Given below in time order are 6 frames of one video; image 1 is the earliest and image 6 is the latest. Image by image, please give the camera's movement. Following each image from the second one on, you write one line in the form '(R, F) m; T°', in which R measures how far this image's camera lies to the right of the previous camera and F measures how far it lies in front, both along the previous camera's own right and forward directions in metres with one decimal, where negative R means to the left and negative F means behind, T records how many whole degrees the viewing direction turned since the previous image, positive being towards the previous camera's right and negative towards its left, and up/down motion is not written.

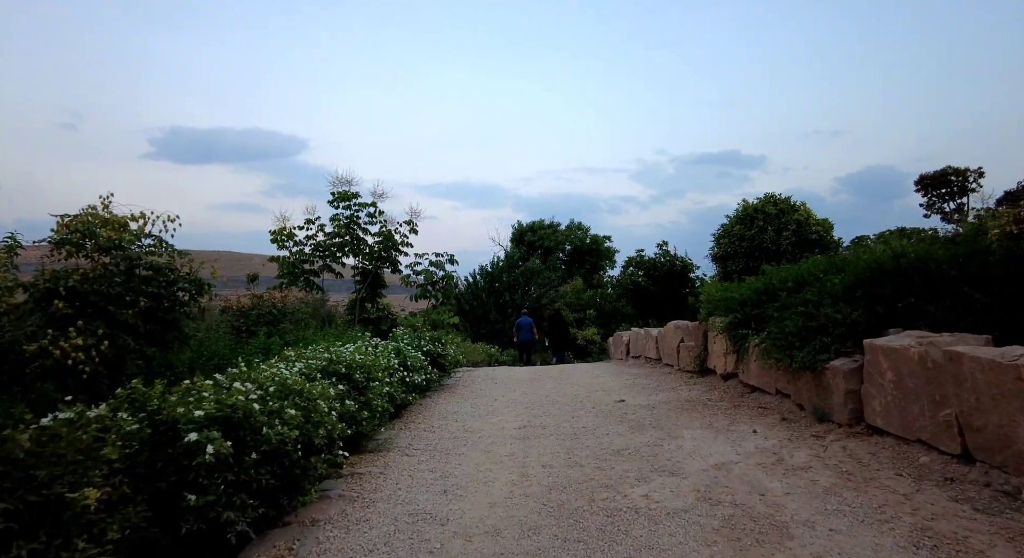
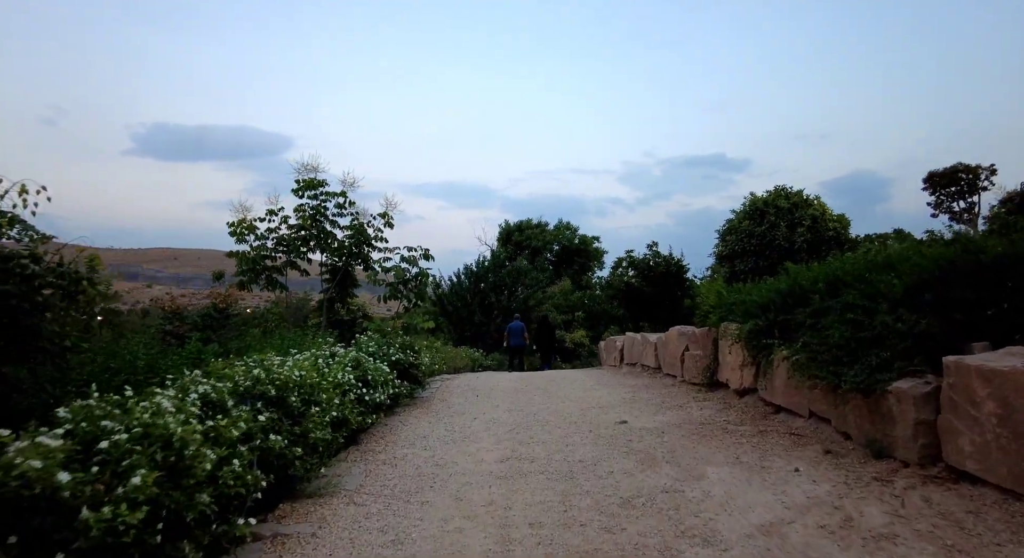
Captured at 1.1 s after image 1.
(+0.1, +1.3) m; +1°
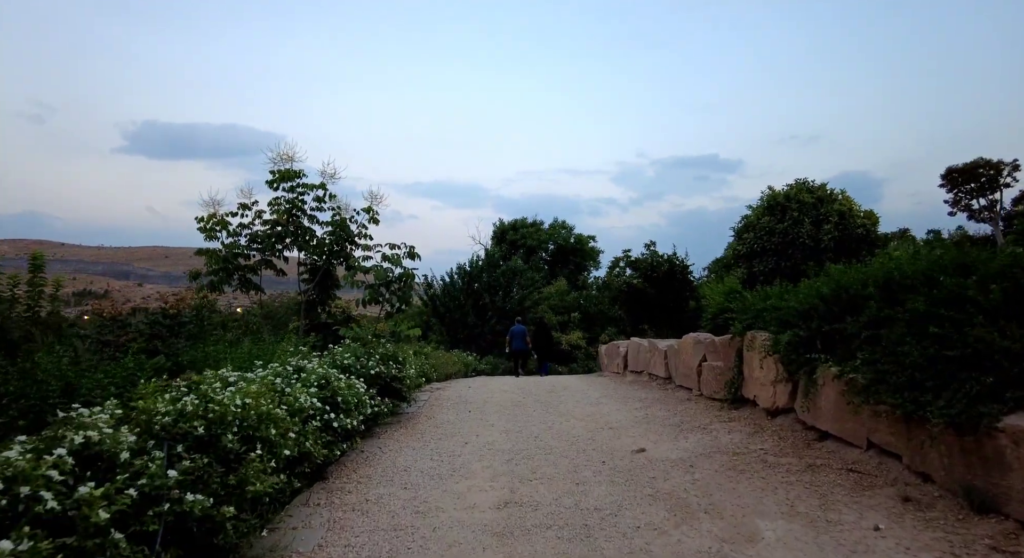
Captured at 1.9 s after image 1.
(0.0, +1.0) m; +1°
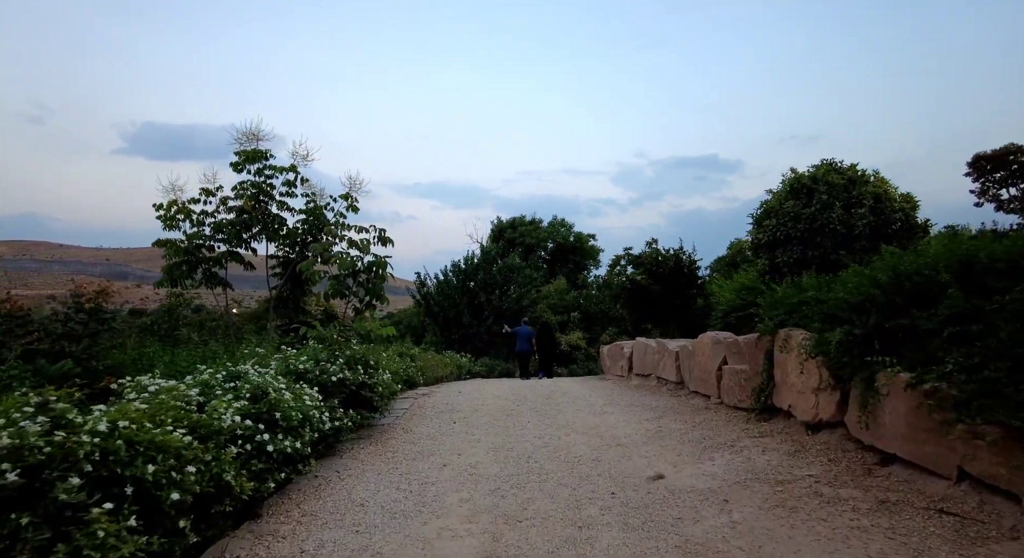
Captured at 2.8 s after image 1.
(+0.1, +1.1) m; 0°
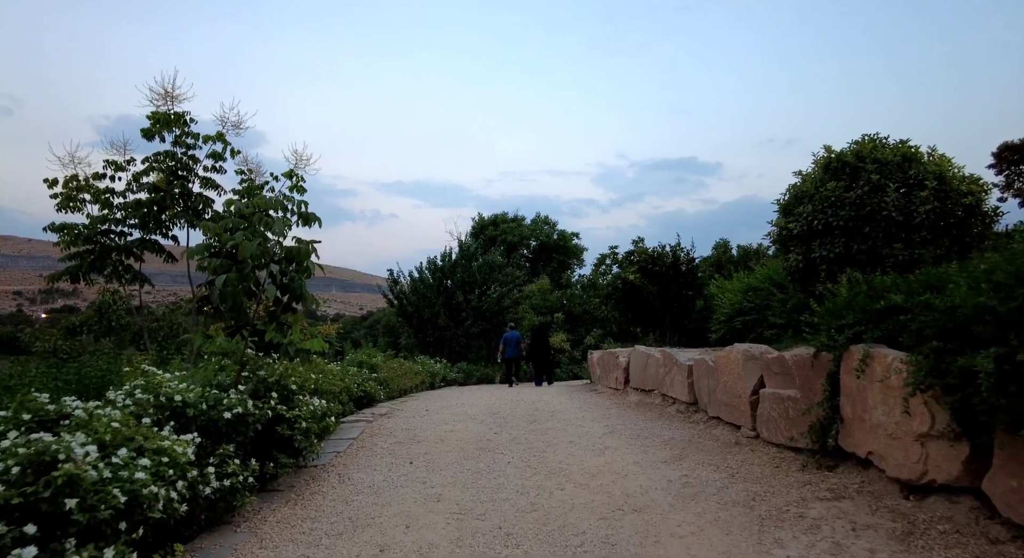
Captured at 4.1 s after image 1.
(+0.1, +1.8) m; +2°
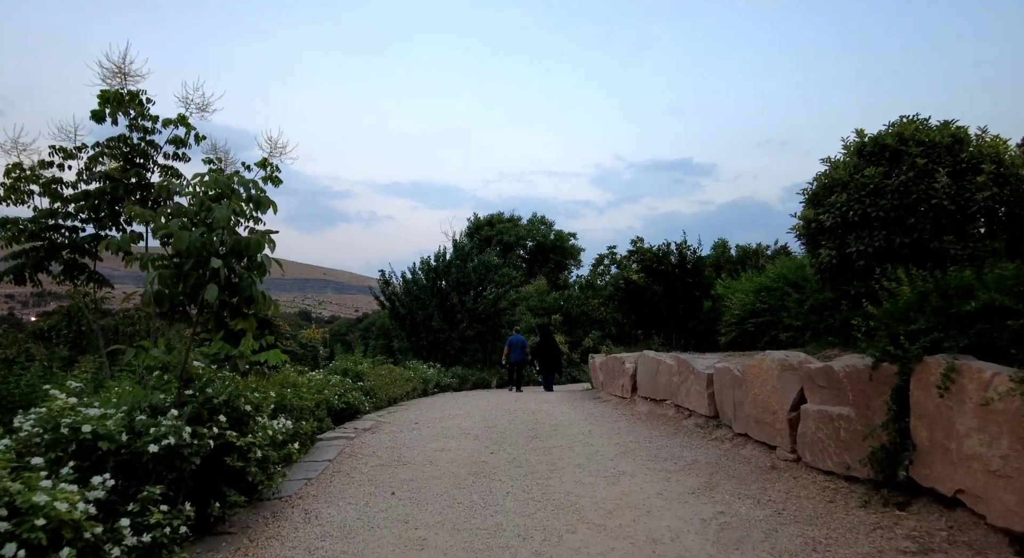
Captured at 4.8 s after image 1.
(0.0, +0.9) m; 0°
